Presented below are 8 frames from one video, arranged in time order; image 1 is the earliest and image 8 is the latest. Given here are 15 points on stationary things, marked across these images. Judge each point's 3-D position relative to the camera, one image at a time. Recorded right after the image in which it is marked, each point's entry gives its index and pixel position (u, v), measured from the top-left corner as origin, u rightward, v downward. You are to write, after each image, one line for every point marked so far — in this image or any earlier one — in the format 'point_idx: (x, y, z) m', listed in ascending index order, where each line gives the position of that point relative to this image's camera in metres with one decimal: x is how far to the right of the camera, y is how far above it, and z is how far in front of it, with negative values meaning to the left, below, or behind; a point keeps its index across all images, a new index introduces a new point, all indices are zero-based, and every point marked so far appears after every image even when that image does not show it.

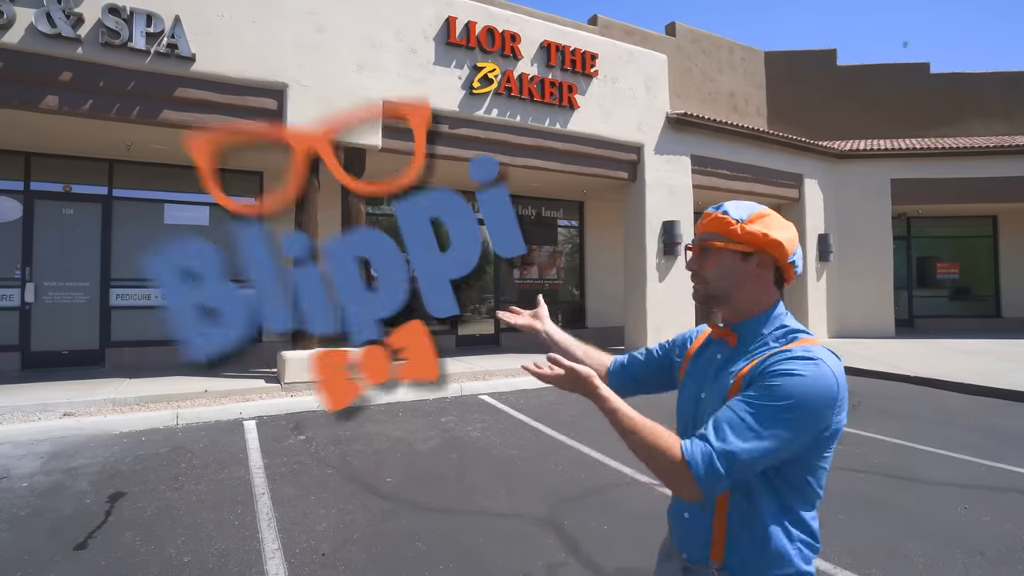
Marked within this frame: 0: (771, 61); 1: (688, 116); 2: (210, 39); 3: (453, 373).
0: (+7.6, +6.8, +17.6) m
1: (+3.4, +3.4, +11.6) m
2: (-4.0, +3.3, +7.7) m
3: (-0.9, -1.3, +8.9) m
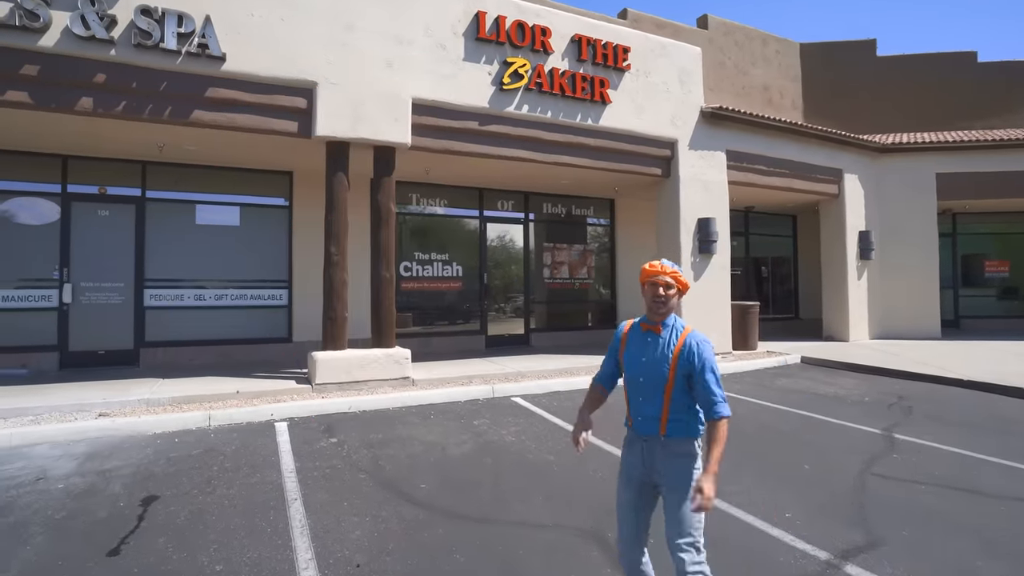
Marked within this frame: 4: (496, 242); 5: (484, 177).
0: (+8.4, +6.8, +17.1) m
1: (+4.0, +3.4, +11.2) m
2: (-3.6, +3.3, +7.7) m
3: (-0.5, -1.3, +8.7) m
4: (-0.3, +1.0, +12.3) m
5: (-0.6, +2.1, +11.2) m
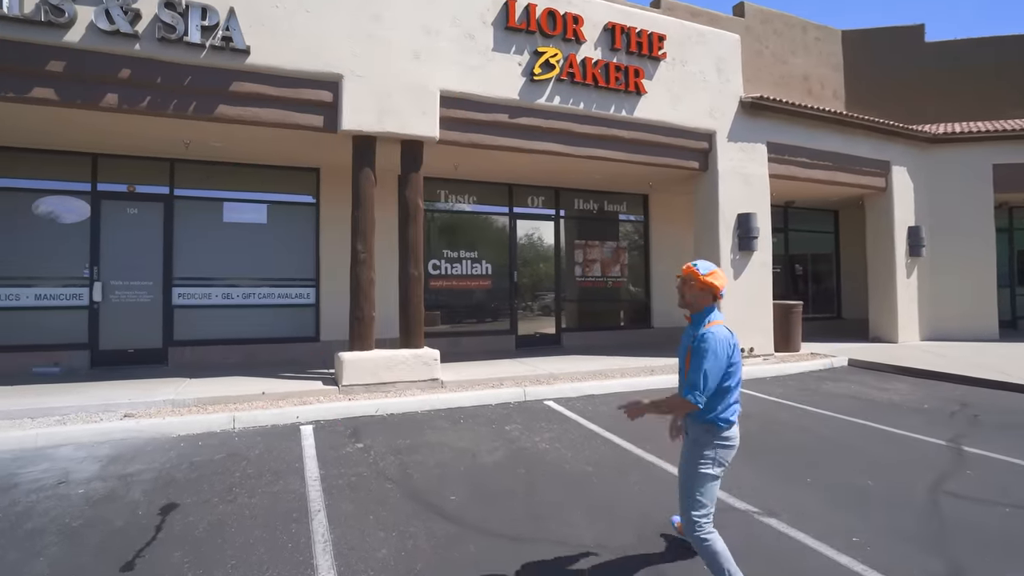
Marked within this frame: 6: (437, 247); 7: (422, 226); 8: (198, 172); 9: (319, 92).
0: (+9.3, +6.9, +16.4) m
1: (+4.6, +3.4, +10.7) m
2: (-3.1, +3.3, +7.5) m
3: (0.0, -1.3, +8.4) m
4: (+0.3, +1.0, +12.0) m
5: (0.0, +2.1, +10.9) m
6: (-1.4, +0.8, +11.1) m
7: (-1.3, +0.9, +8.3) m
8: (-5.2, +1.9, +9.8) m
9: (-2.6, +2.6, +7.8) m
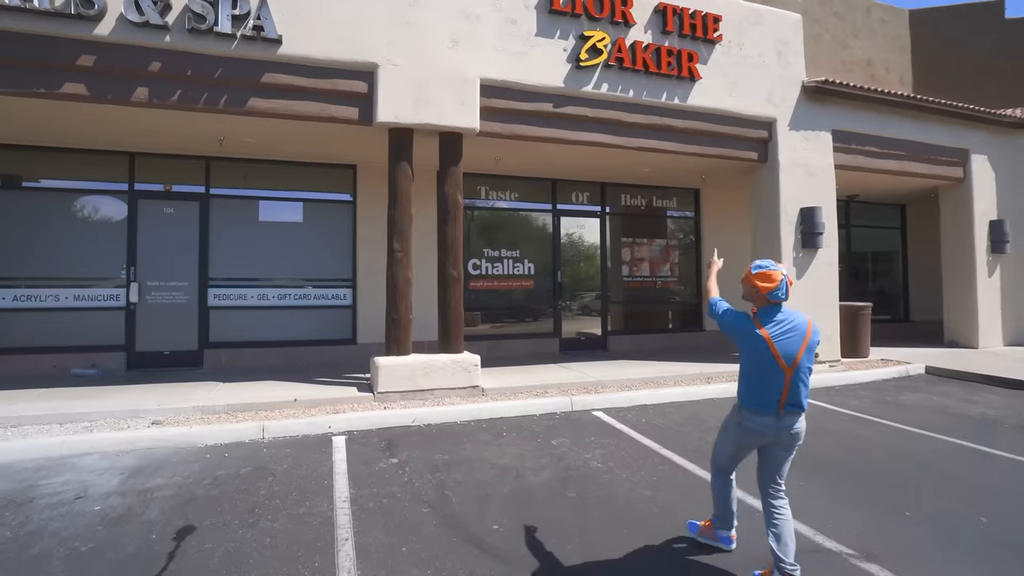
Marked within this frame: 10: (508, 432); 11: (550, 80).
0: (+10.4, +6.9, +15.2) m
1: (+5.3, +3.4, +9.8) m
2: (-2.6, +3.3, +7.2) m
3: (+0.6, -1.3, +7.9) m
4: (+1.2, +1.0, +11.4) m
5: (+0.8, +2.1, +10.4) m
6: (-0.7, +0.7, +10.6) m
7: (-0.7, +0.9, +7.9) m
8: (-4.5, +1.9, +9.6) m
9: (-2.0, +2.6, +7.5) m
10: (0.0, -1.5, +6.2) m
11: (+0.5, +2.9, +8.3) m
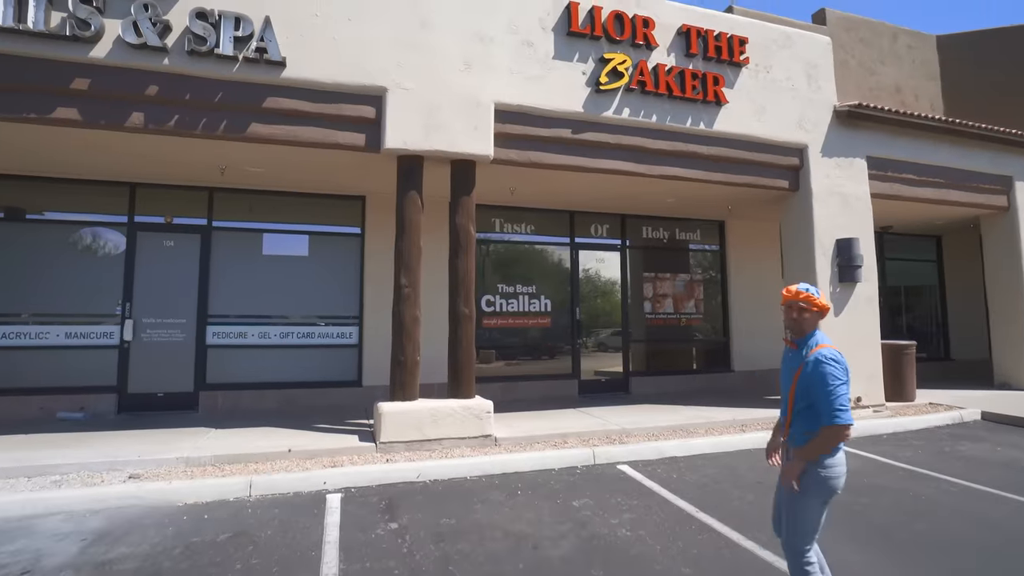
0: (+10.7, +6.0, +14.7) m
1: (+5.5, +2.8, +9.3) m
2: (-2.4, +2.8, +6.8) m
3: (+0.8, -1.7, +7.2) m
4: (+1.4, +0.3, +10.8) m
5: (+1.0, +1.5, +9.8) m
6: (-0.4, +0.1, +10.1) m
7: (-0.5, +0.4, +7.3) m
8: (-4.3, +1.3, +9.2) m
9: (-1.8, +2.1, +7.0) m
10: (+0.1, -1.8, +5.4) m
11: (+0.7, +2.4, +7.8) m
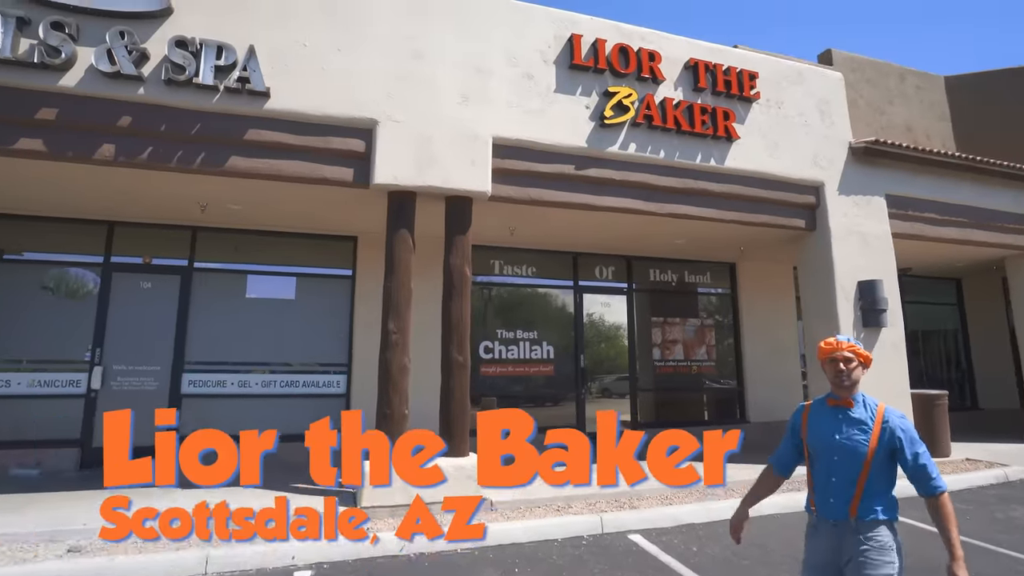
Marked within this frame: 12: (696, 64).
0: (+10.8, +4.9, +14.5) m
1: (+5.5, +2.2, +8.8) m
2: (-2.4, +2.4, +6.4) m
3: (+0.8, -2.2, +6.4) m
4: (+1.4, -0.5, +10.2) m
5: (+1.0, +0.8, +9.3) m
6: (-0.4, -0.6, +9.5) m
7: (-0.5, -0.1, +6.7) m
8: (-4.3, +0.7, +8.7) m
9: (-1.8, +1.6, +6.6) m
10: (+0.1, -2.2, +4.7) m
11: (+0.7, +1.9, +7.4) m
12: (+2.5, +3.1, +8.1) m
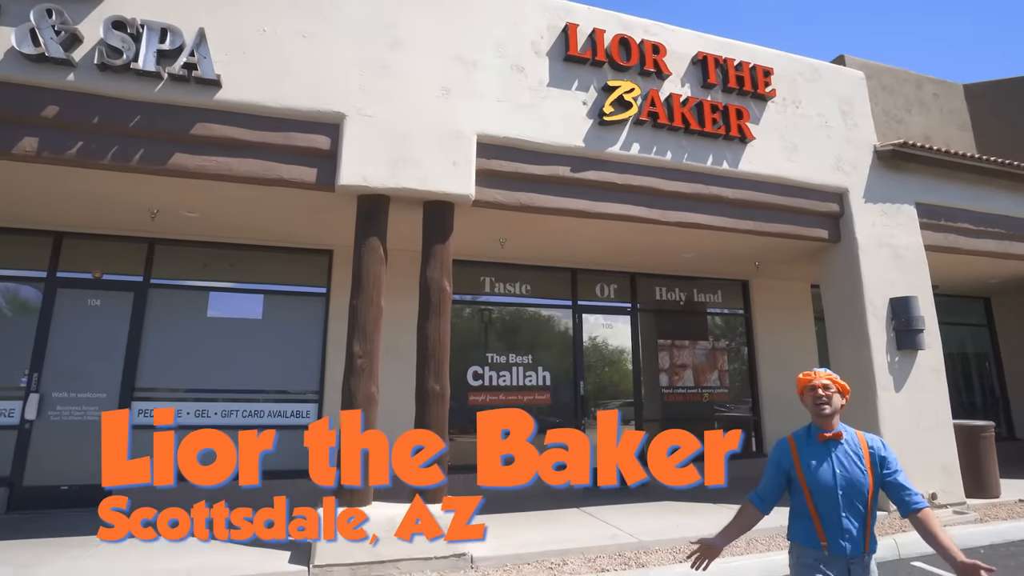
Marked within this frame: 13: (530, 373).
0: (+10.7, +4.4, +13.7) m
1: (+5.4, +1.9, +8.0) m
2: (-2.6, +2.2, +5.7) m
3: (+0.6, -2.4, +5.4) m
4: (+1.3, -0.8, +9.3) m
5: (+0.9, +0.5, +8.5) m
6: (-0.5, -0.9, +8.6) m
7: (-0.6, -0.3, +5.9) m
8: (-4.4, +0.4, +7.8) m
9: (-2.0, +1.5, +5.8) m
10: (-0.1, -2.3, +3.7) m
11: (+0.6, +1.7, +6.6) m
12: (+2.4, +2.8, +7.3) m
13: (+0.3, -1.2, +8.8) m
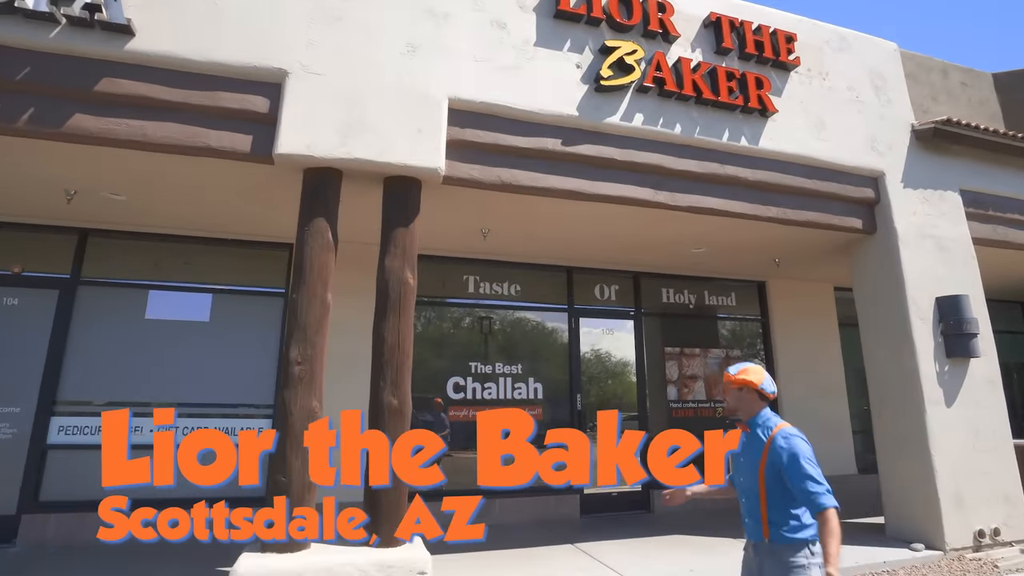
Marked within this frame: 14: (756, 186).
0: (+10.6, +4.3, +12.7) m
1: (+5.2, +1.9, +7.0) m
2: (-2.8, +2.3, +4.7) m
3: (+0.4, -2.3, +4.4) m
4: (+1.2, -0.8, +8.2) m
5: (+0.7, +0.5, +7.4) m
6: (-0.7, -0.9, +7.5) m
7: (-0.8, -0.2, +4.8) m
8: (-4.6, +0.4, +6.8) m
9: (-2.2, +1.5, +4.8) m
10: (-0.3, -2.2, +2.6) m
11: (+0.4, +1.7, +5.6) m
12: (+2.2, +2.9, +6.3) m
13: (+0.1, -1.2, +7.7) m
14: (+2.6, +1.1, +6.3) m
